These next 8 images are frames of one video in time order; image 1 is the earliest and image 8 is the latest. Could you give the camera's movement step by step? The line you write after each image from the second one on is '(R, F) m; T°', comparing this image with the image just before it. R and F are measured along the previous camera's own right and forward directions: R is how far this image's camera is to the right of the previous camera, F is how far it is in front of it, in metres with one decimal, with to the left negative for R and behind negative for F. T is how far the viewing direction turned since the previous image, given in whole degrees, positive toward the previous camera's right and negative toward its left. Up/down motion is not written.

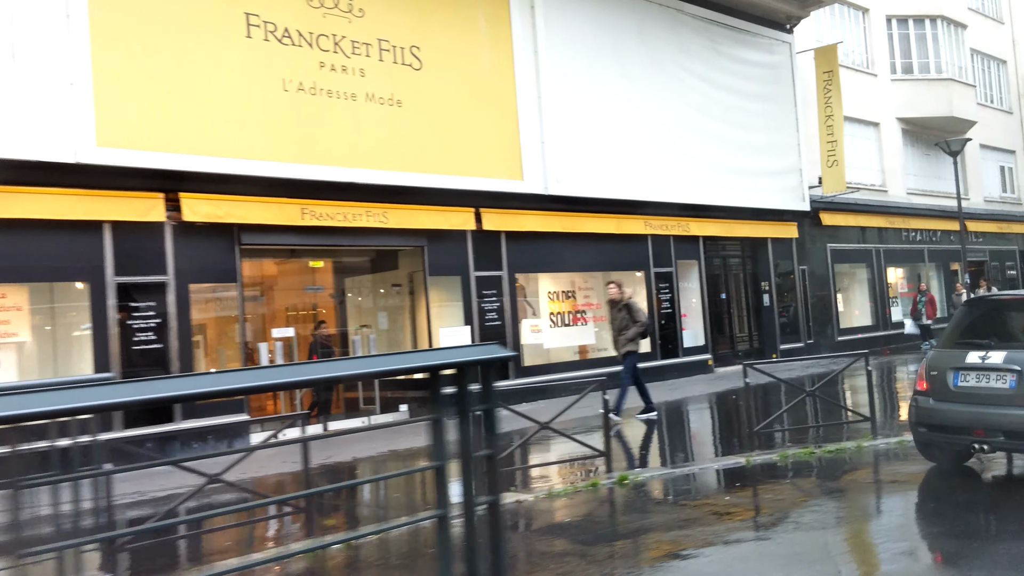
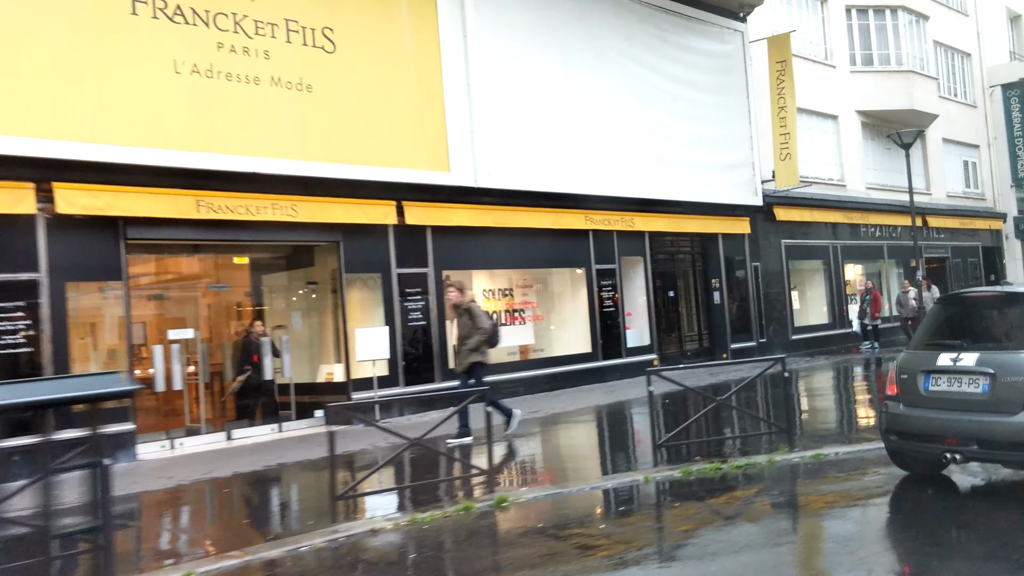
(+0.8, +0.7) m; +1°
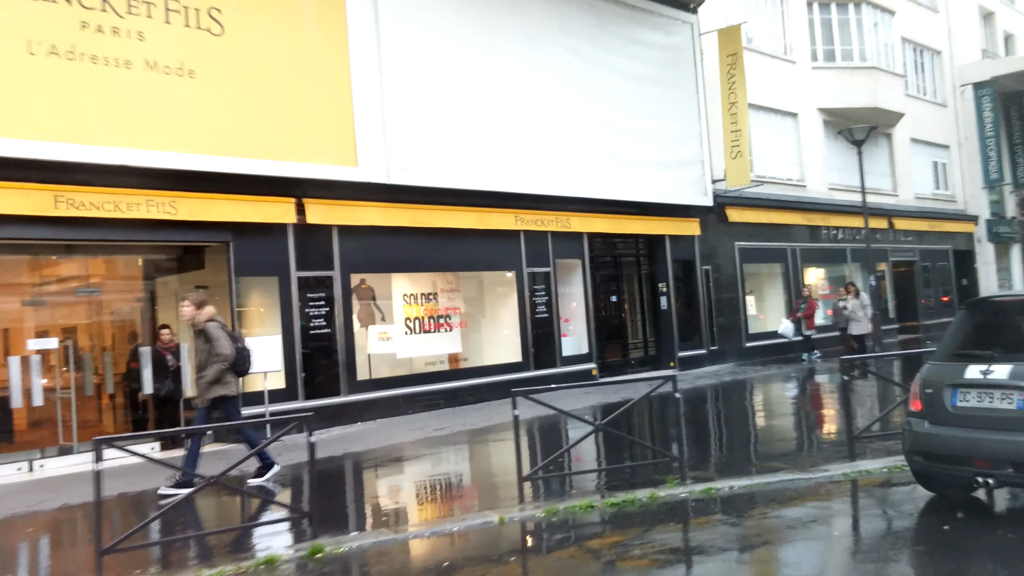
(+1.0, +1.0) m; +1°
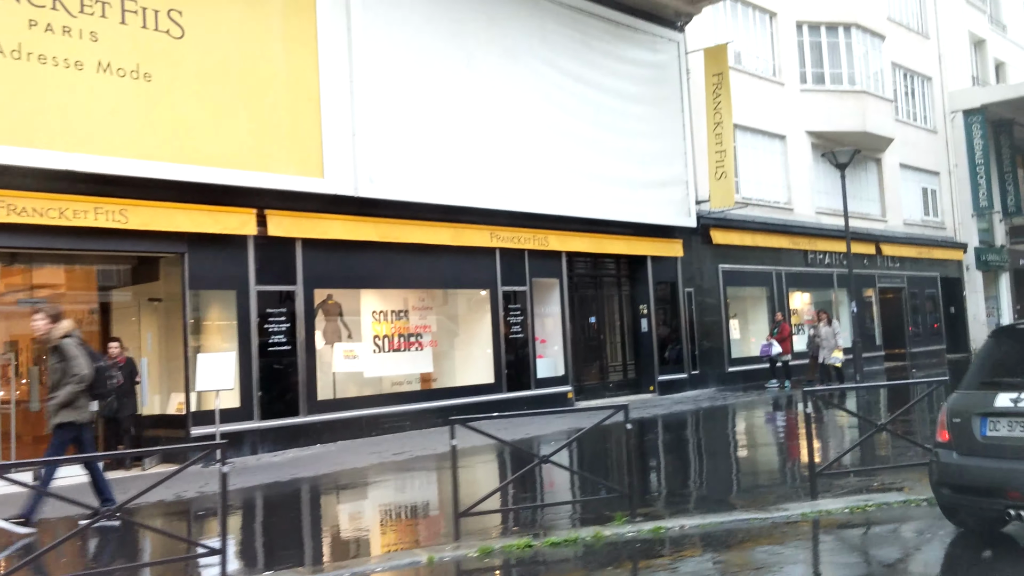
(+0.3, +0.4) m; 0°
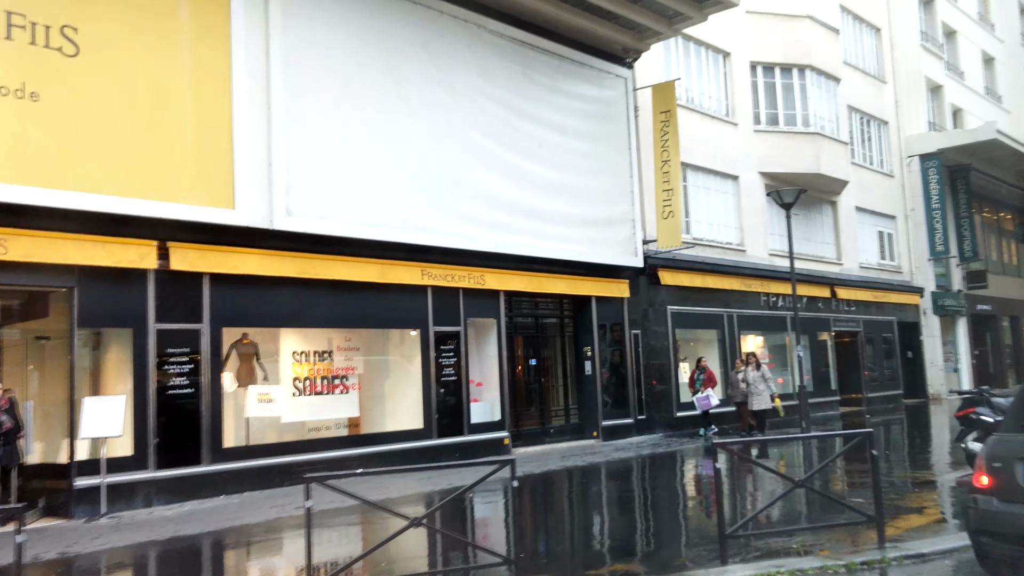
(+0.6, +0.7) m; +2°
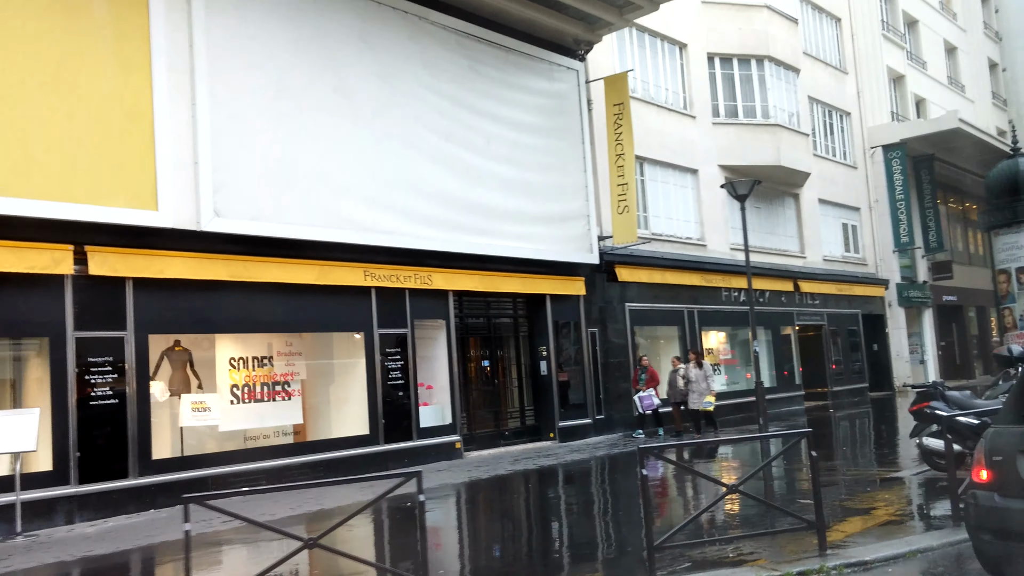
(+0.4, +0.4) m; +1°
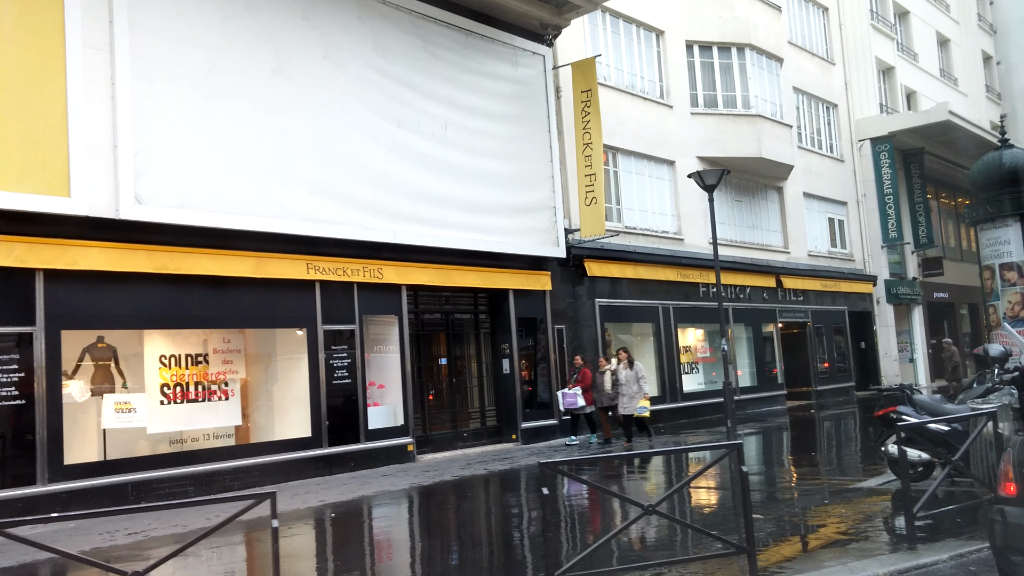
(+0.6, +0.7) m; 0°
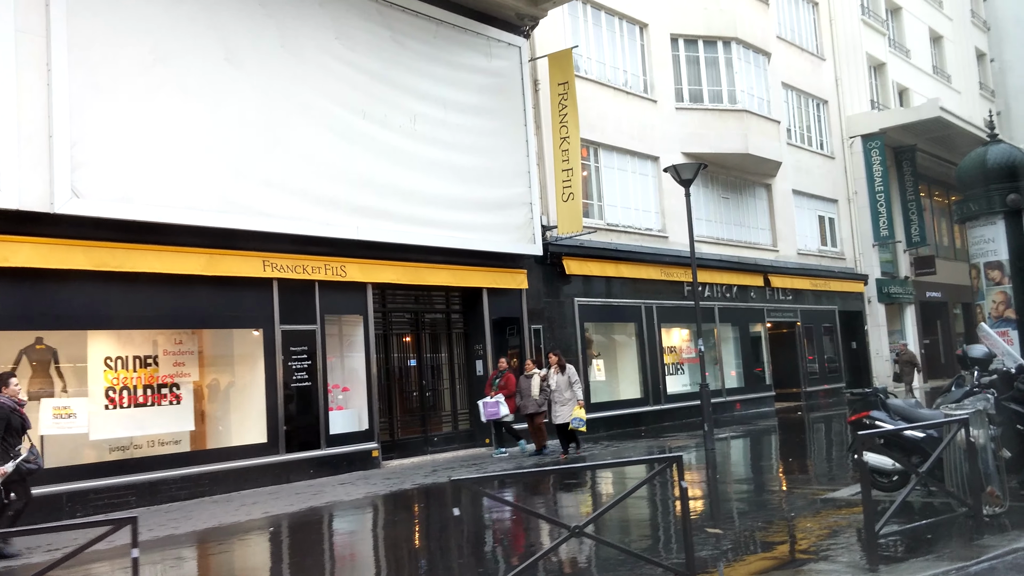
(+0.4, +0.5) m; 0°
